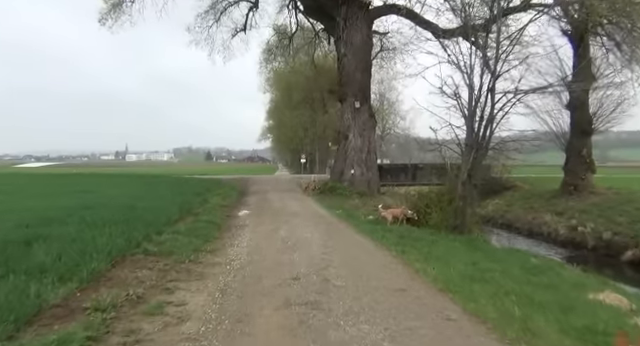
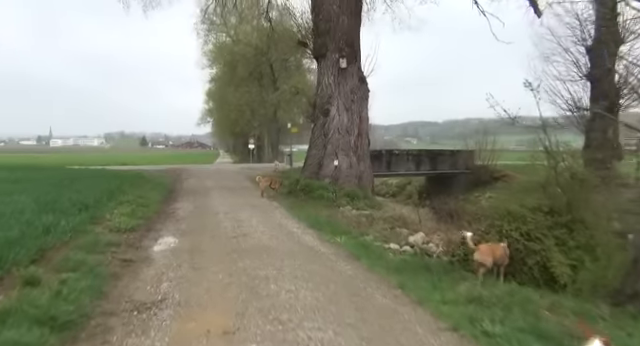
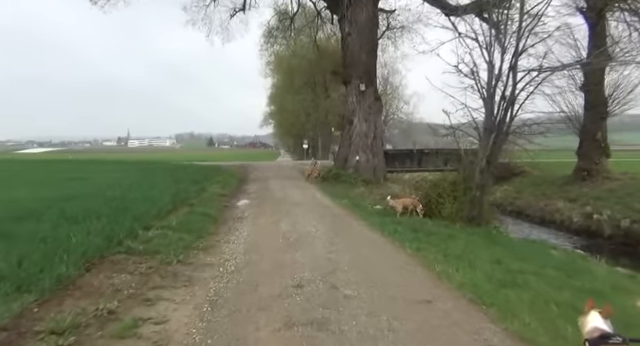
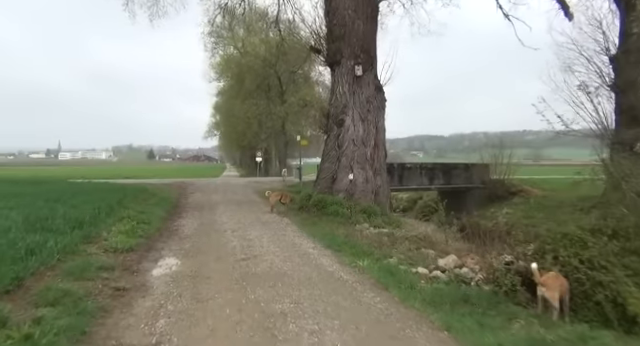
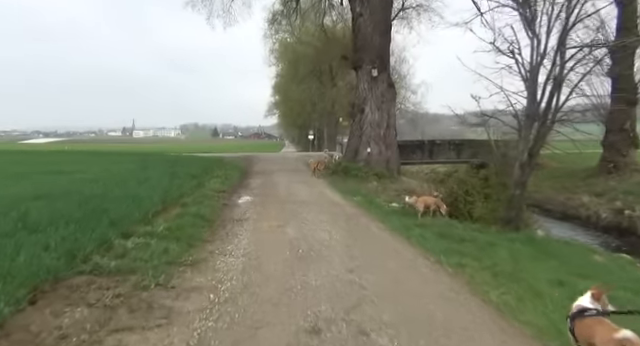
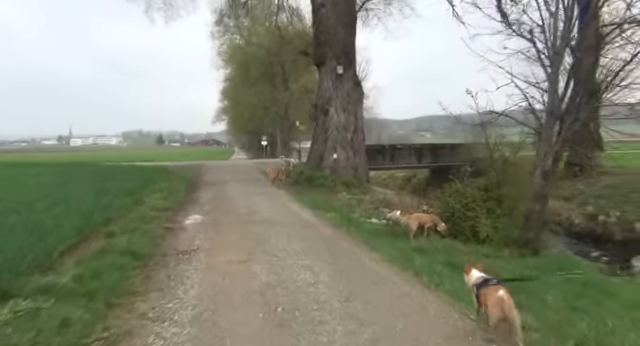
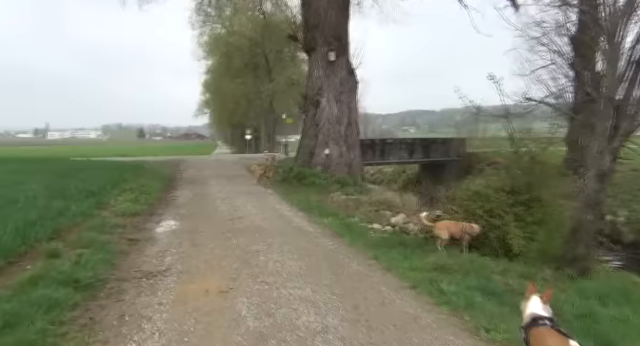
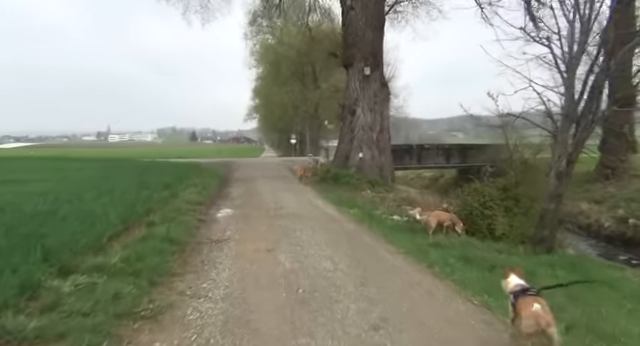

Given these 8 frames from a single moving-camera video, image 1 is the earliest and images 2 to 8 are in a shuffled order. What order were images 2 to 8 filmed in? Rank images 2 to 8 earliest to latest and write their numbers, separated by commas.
3, 5, 8, 6, 7, 2, 4
